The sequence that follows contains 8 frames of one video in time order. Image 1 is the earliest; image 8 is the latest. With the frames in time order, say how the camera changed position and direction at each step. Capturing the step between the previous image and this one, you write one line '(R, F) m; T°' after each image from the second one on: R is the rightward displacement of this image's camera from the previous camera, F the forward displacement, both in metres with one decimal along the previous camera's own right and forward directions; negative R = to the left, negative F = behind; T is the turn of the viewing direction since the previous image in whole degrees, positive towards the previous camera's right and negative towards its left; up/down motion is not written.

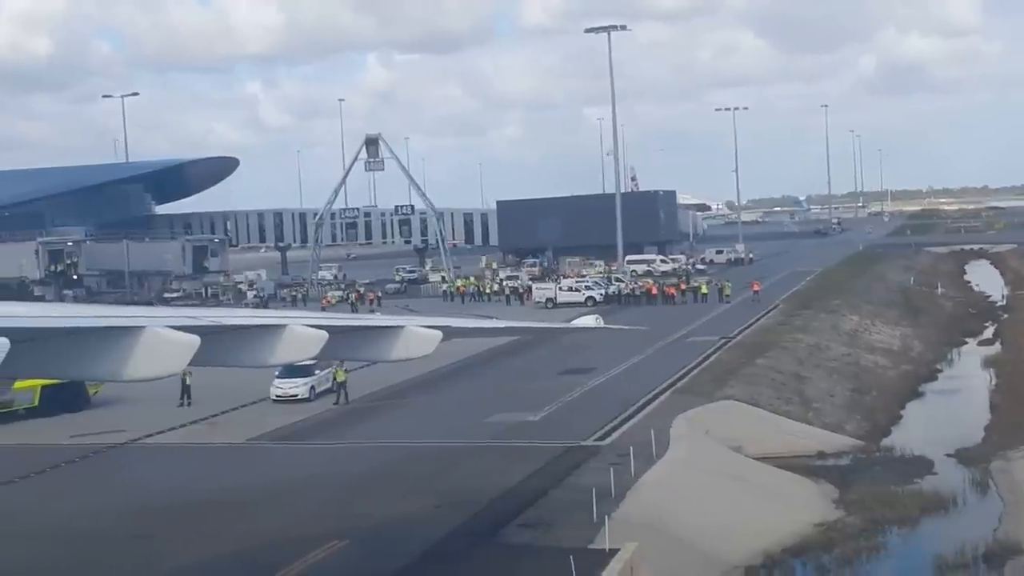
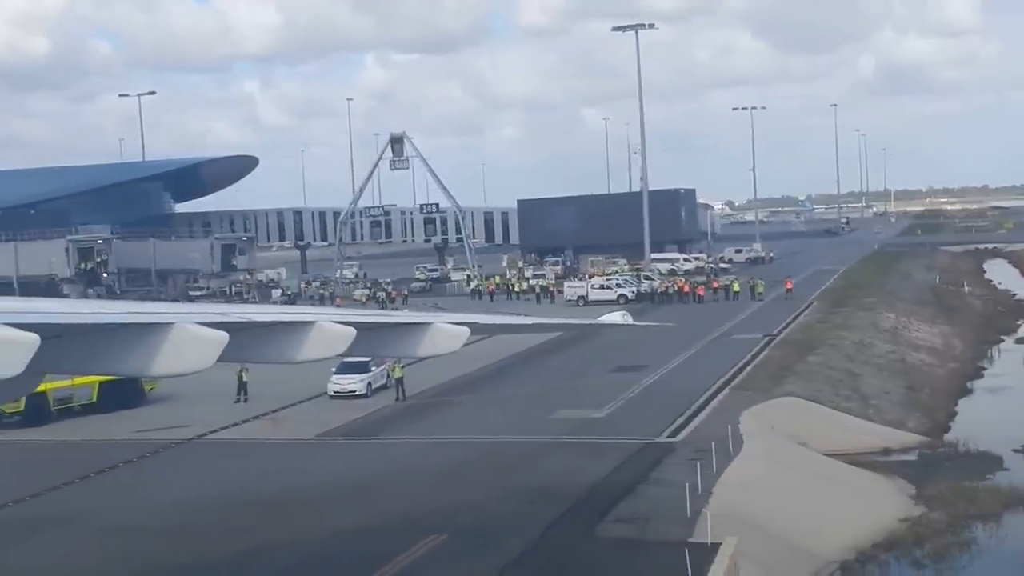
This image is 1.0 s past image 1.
(-1.2, 0.0) m; 0°
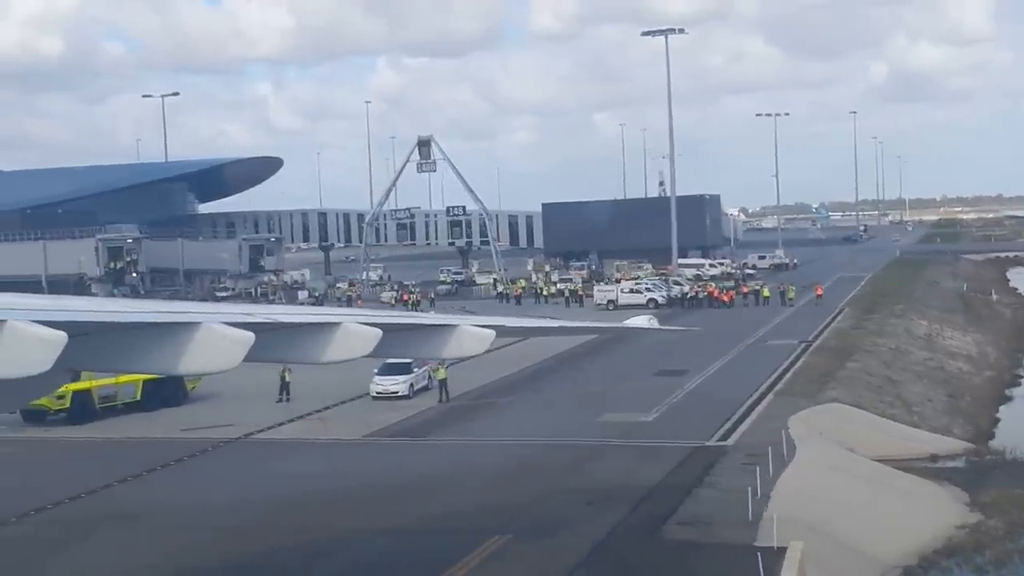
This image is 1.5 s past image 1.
(-0.7, 0.0) m; 0°
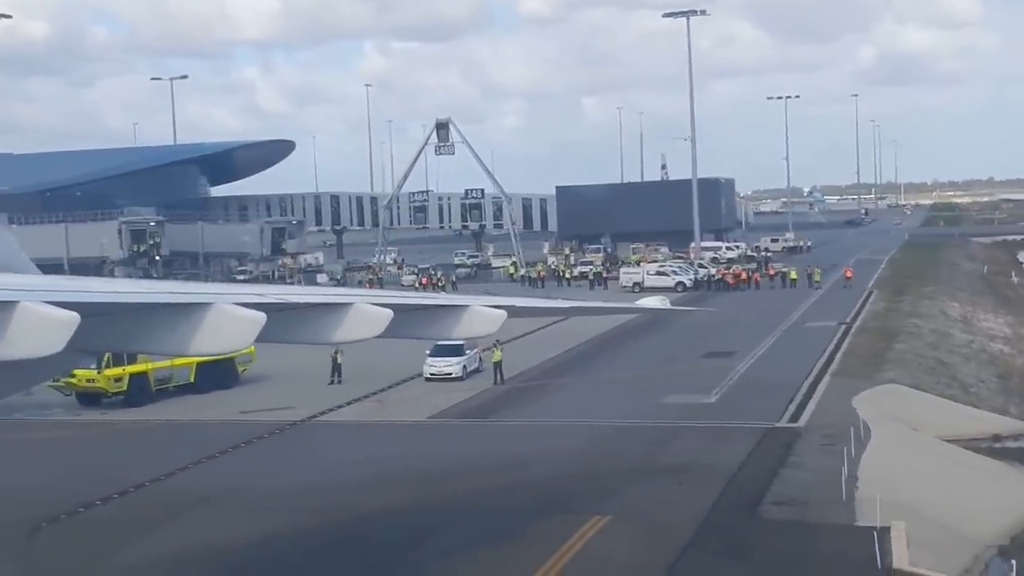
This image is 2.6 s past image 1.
(-1.3, +0.1) m; 0°
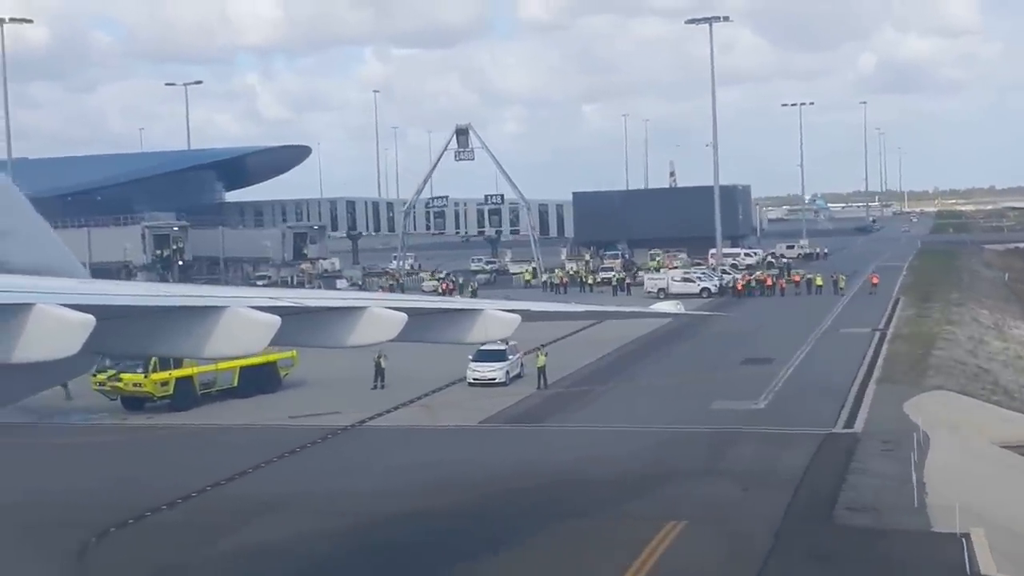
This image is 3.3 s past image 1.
(-0.9, +0.1) m; 0°
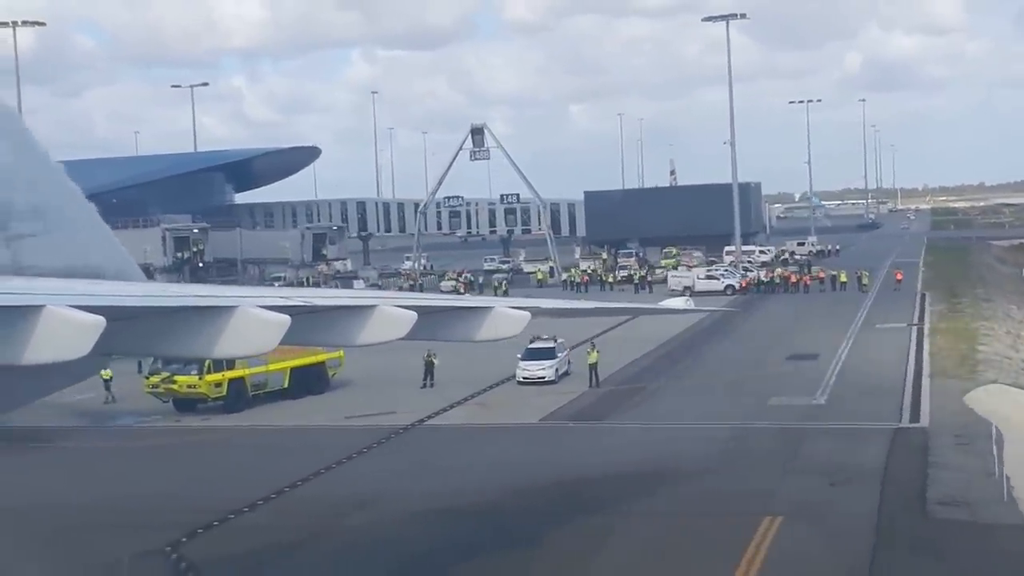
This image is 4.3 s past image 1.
(-1.2, +0.1) m; 0°
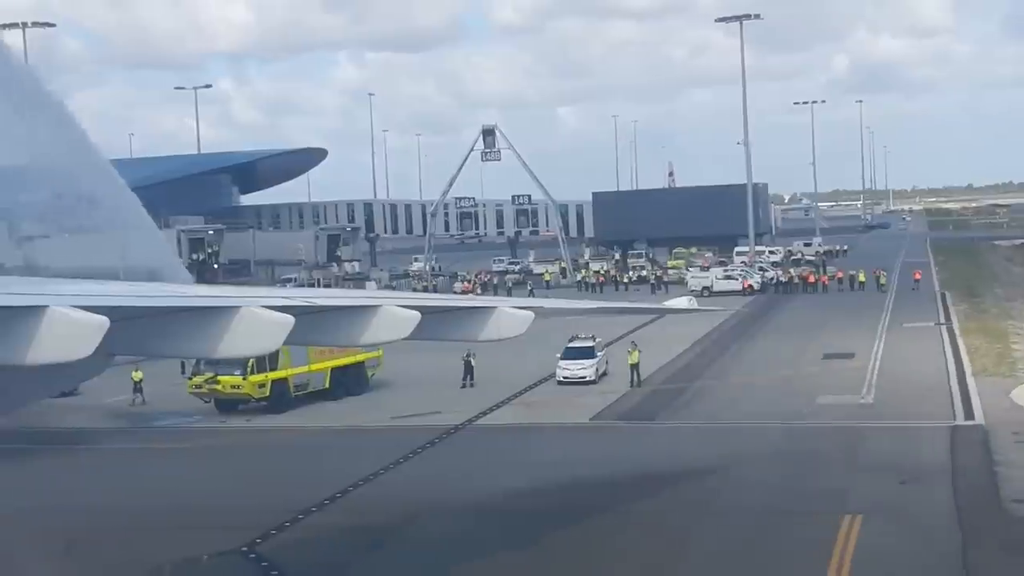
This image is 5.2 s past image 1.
(-1.1, +0.1) m; 0°
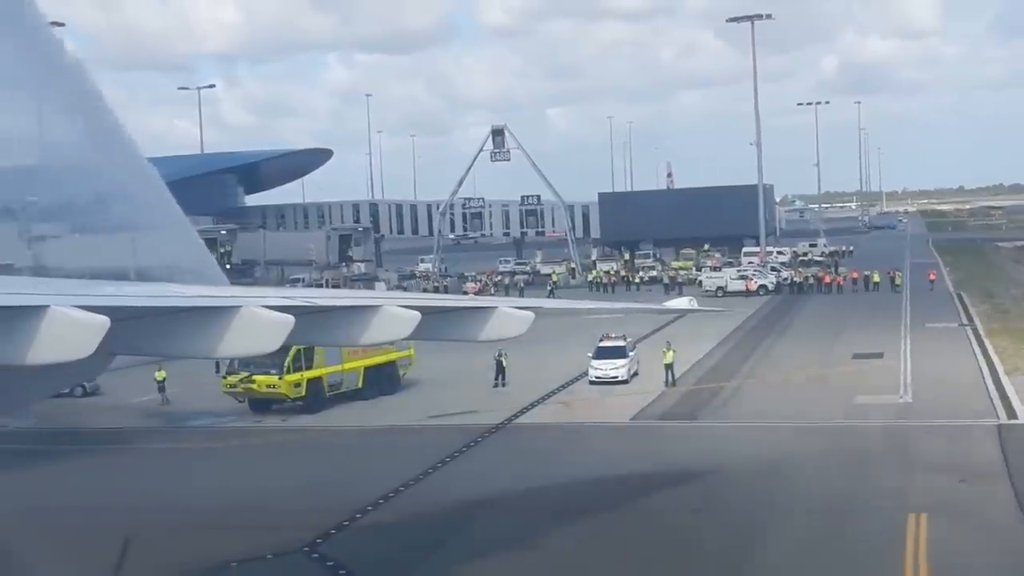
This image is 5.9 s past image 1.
(-0.9, +0.1) m; 0°
